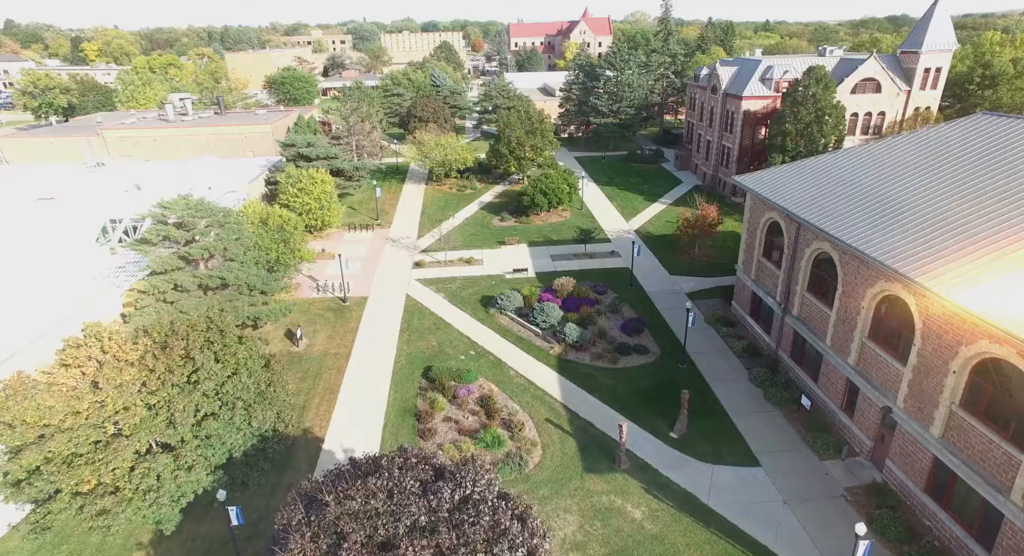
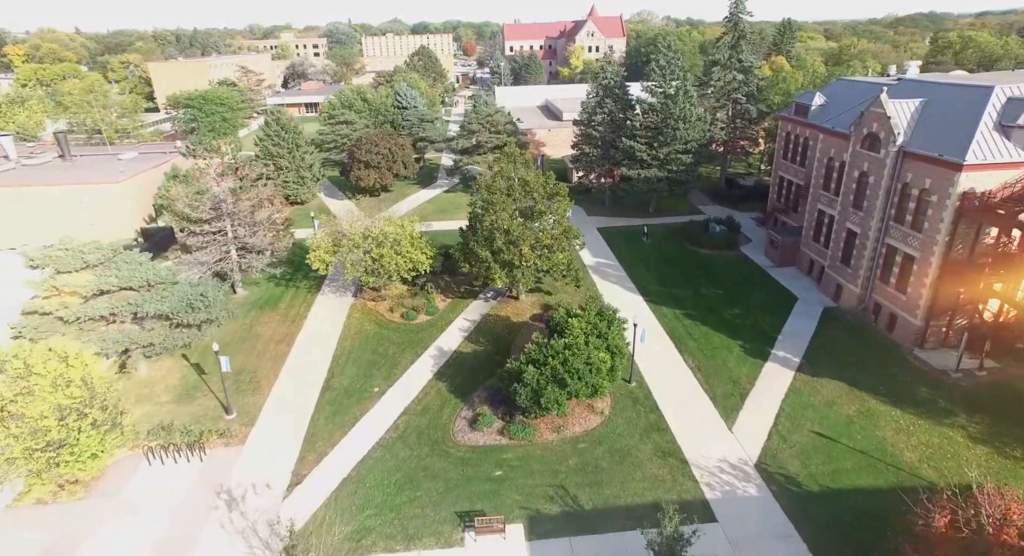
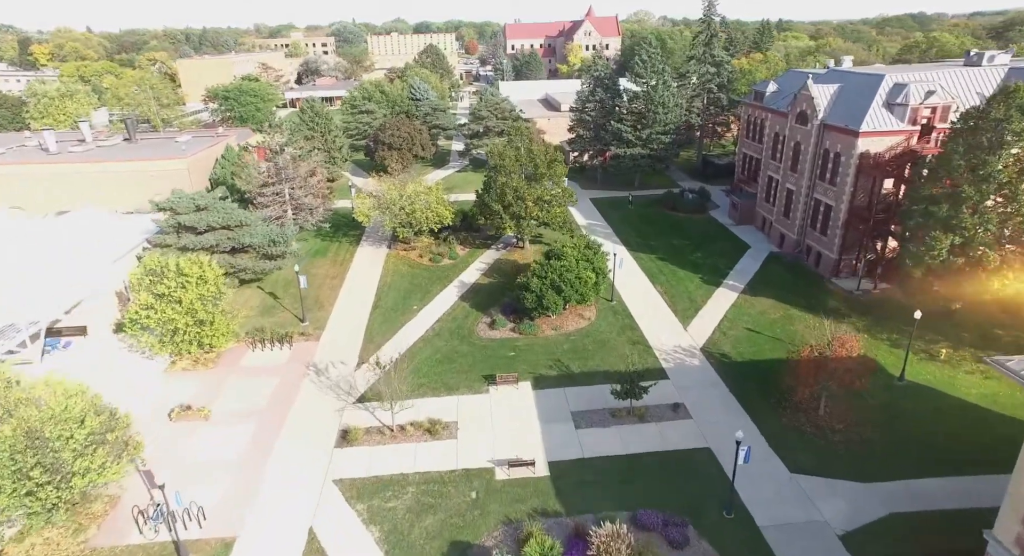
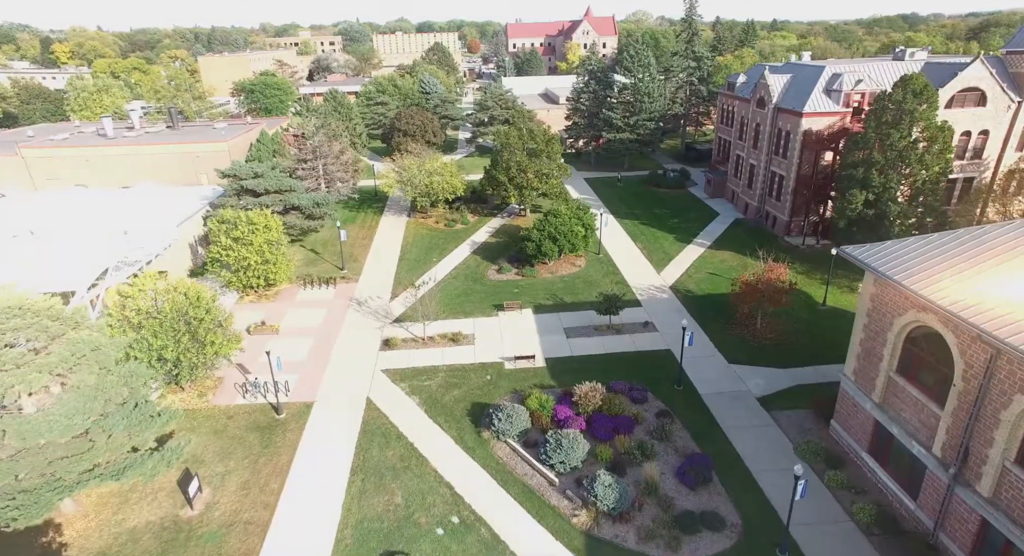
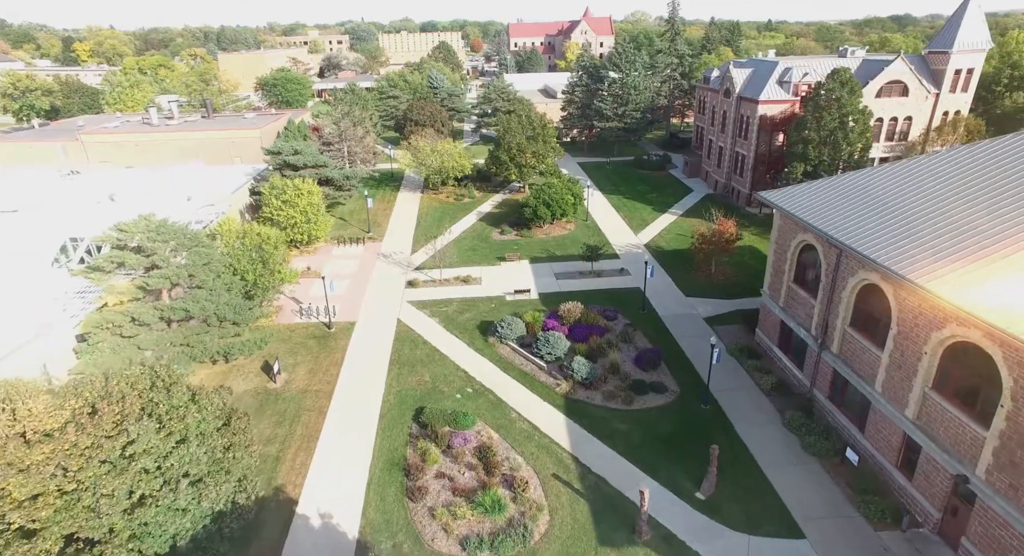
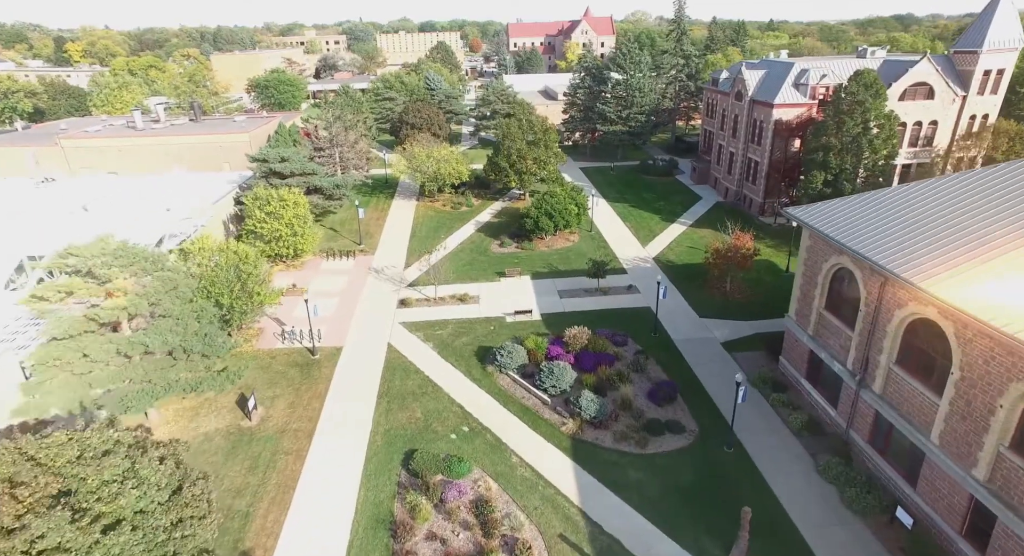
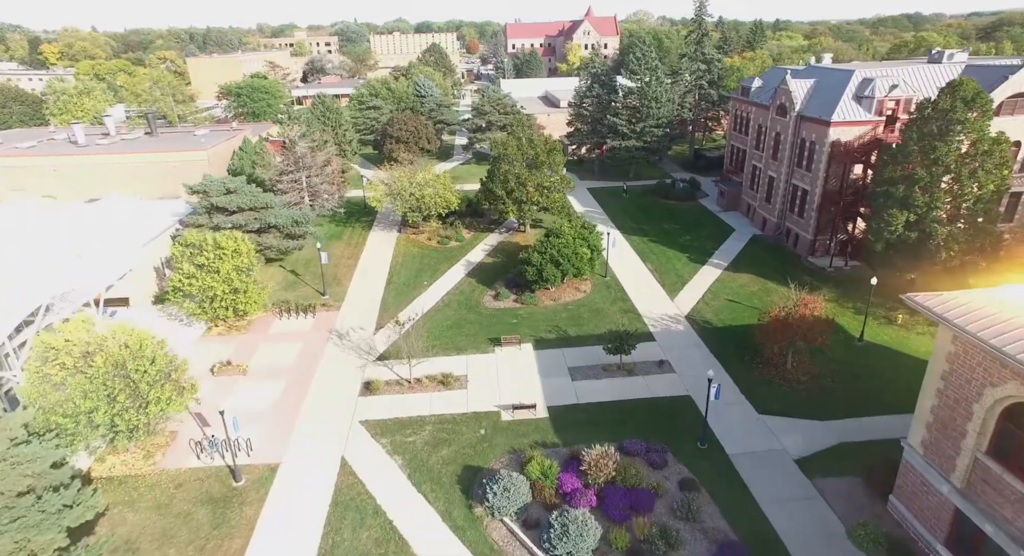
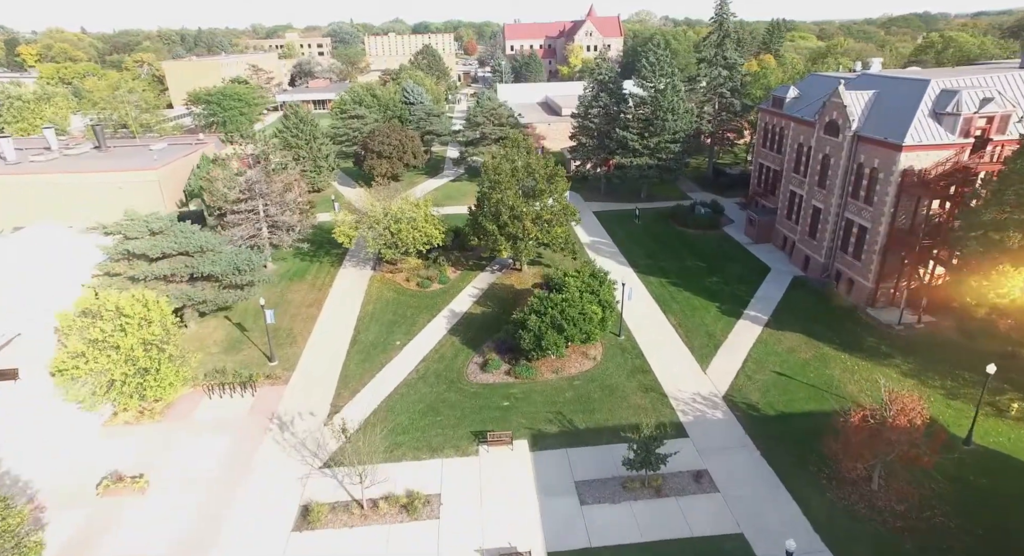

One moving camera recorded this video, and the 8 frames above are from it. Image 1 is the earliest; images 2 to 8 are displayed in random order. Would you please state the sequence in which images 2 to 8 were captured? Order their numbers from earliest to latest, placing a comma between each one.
5, 6, 4, 7, 3, 8, 2
